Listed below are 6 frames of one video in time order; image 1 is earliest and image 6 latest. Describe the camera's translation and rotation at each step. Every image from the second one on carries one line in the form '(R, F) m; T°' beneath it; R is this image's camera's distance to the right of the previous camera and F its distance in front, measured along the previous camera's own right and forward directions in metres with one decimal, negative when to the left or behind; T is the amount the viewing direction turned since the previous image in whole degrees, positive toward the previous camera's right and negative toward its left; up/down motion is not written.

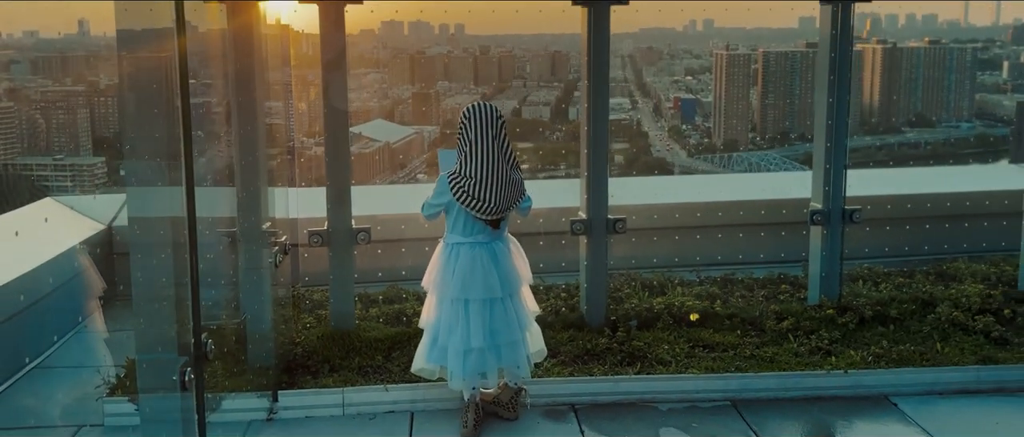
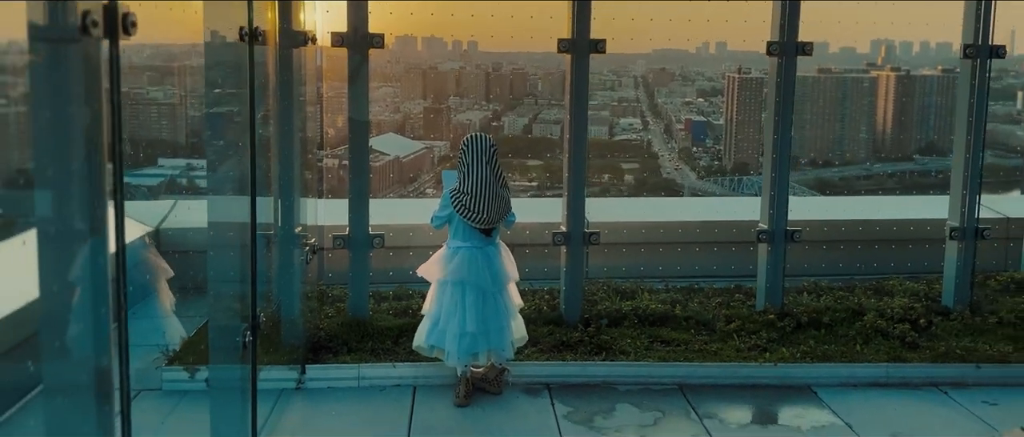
(+0.1, -0.9) m; -1°
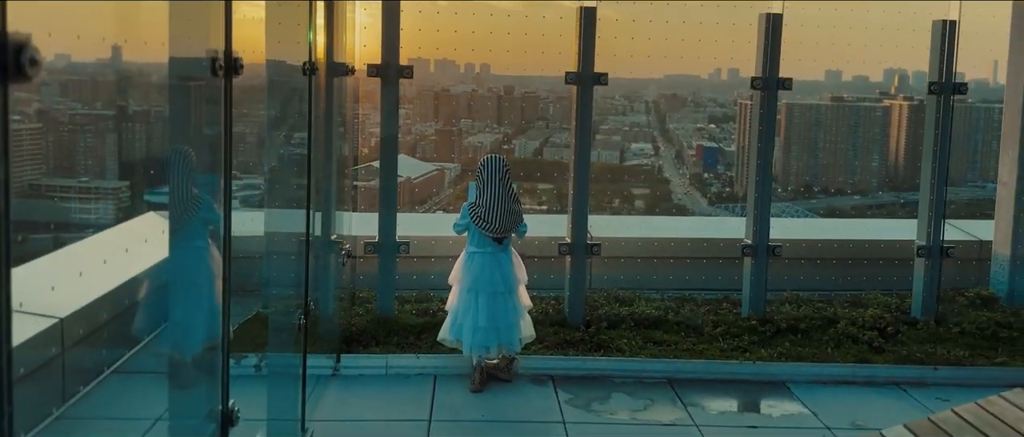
(0.0, -0.7) m; -1°
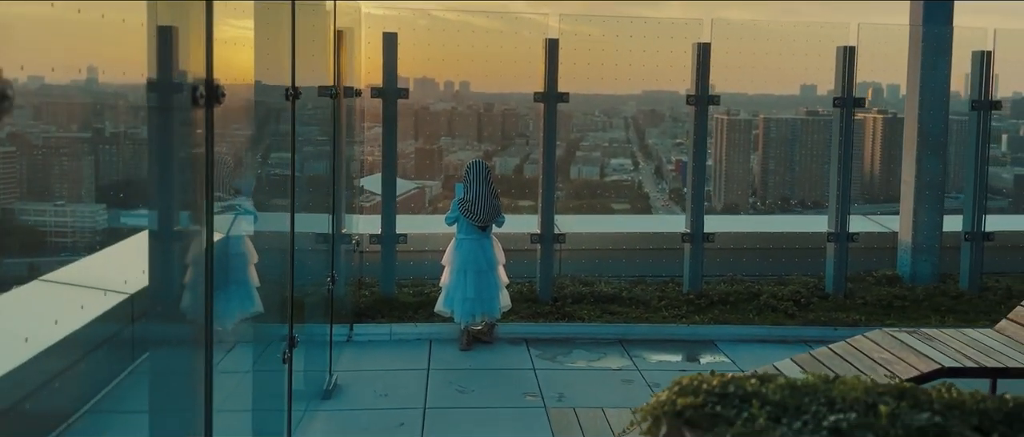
(0.0, -1.3) m; +1°
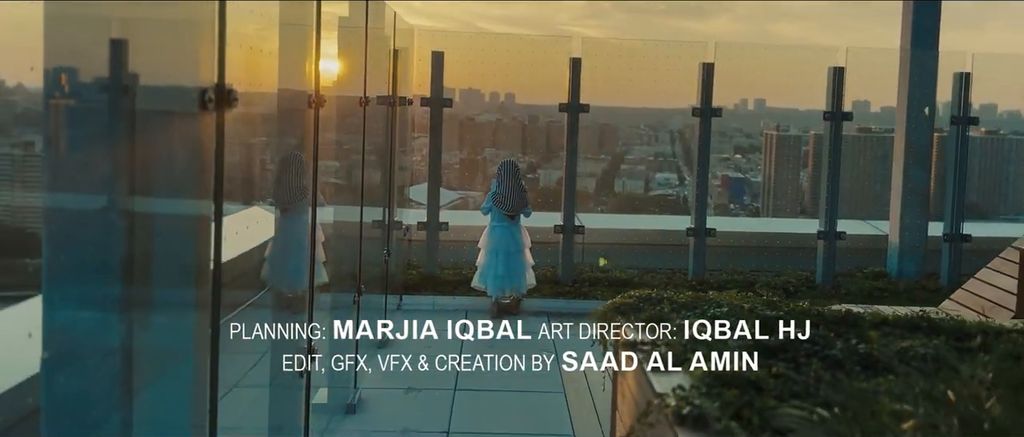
(+0.2, -1.2) m; -3°
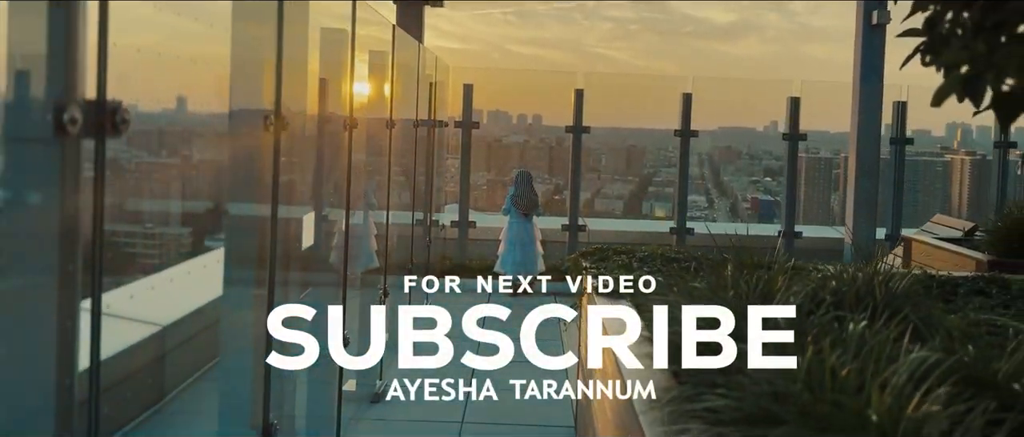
(+0.1, -2.1) m; -2°
